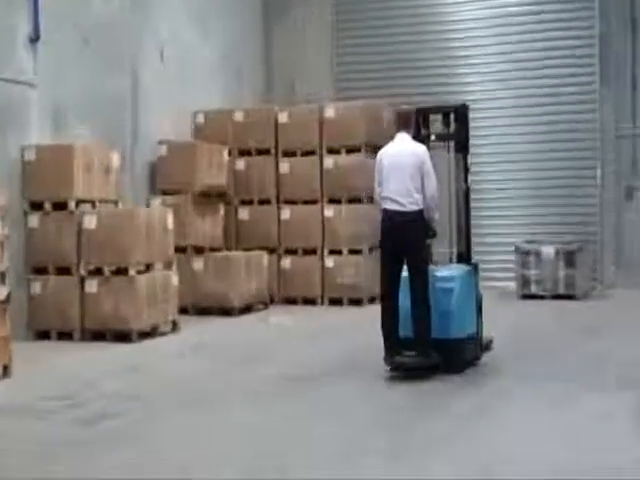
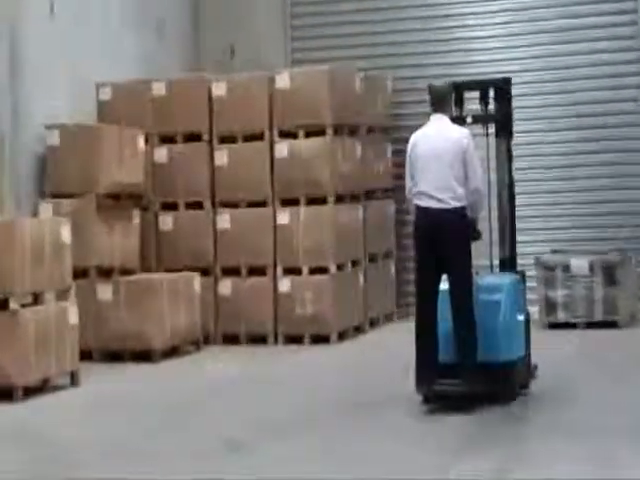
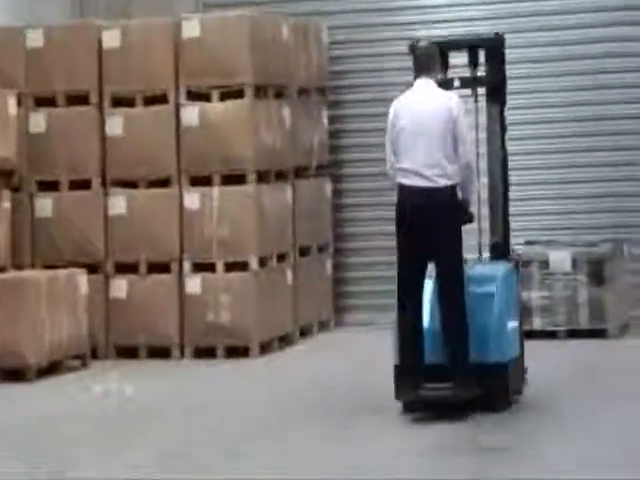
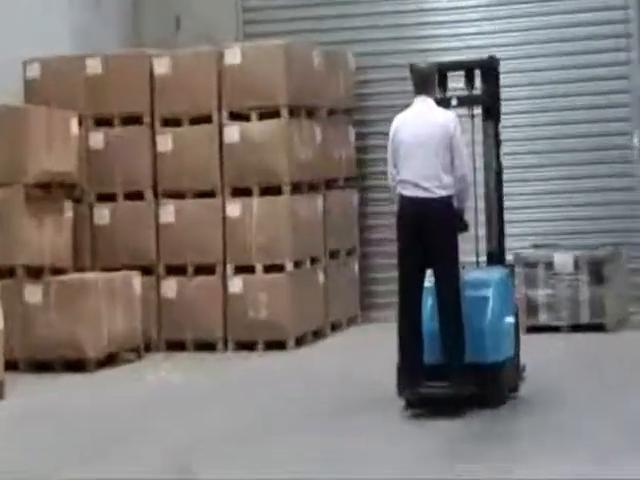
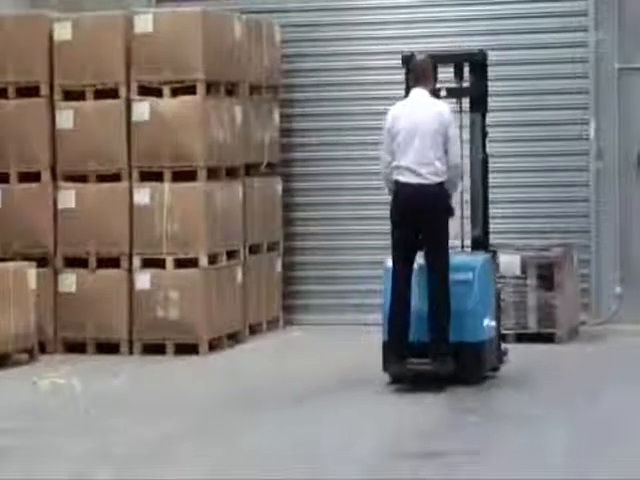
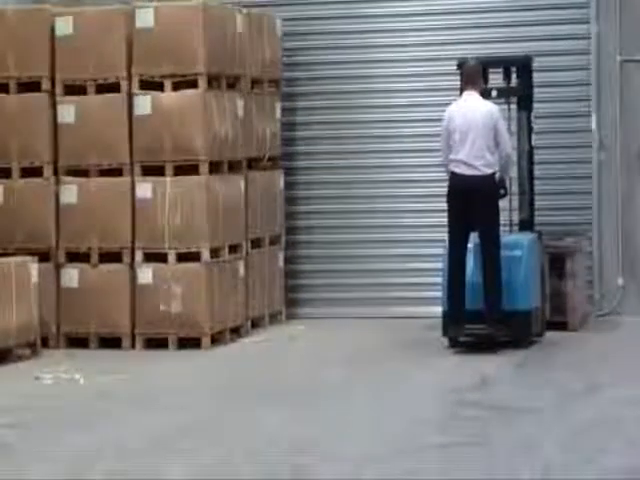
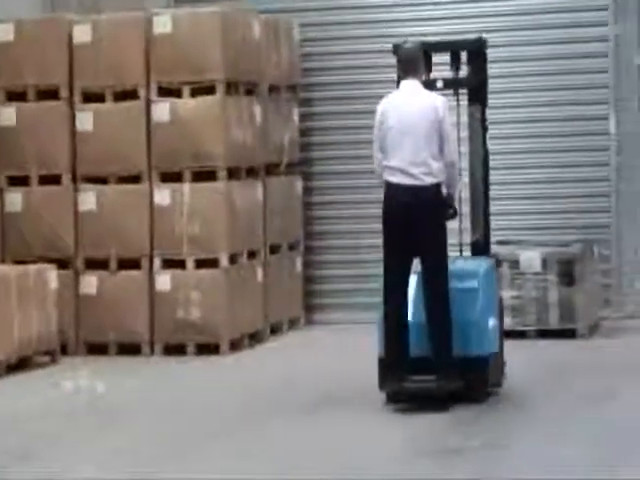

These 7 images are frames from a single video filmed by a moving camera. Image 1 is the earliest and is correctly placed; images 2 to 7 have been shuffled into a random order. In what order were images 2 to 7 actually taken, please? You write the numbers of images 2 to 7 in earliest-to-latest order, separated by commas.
2, 4, 3, 7, 5, 6
